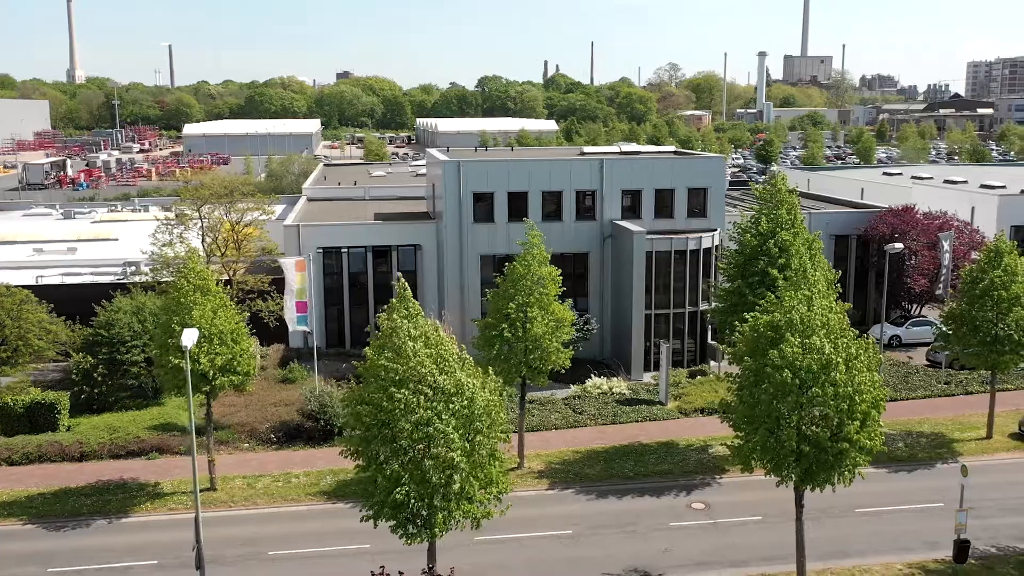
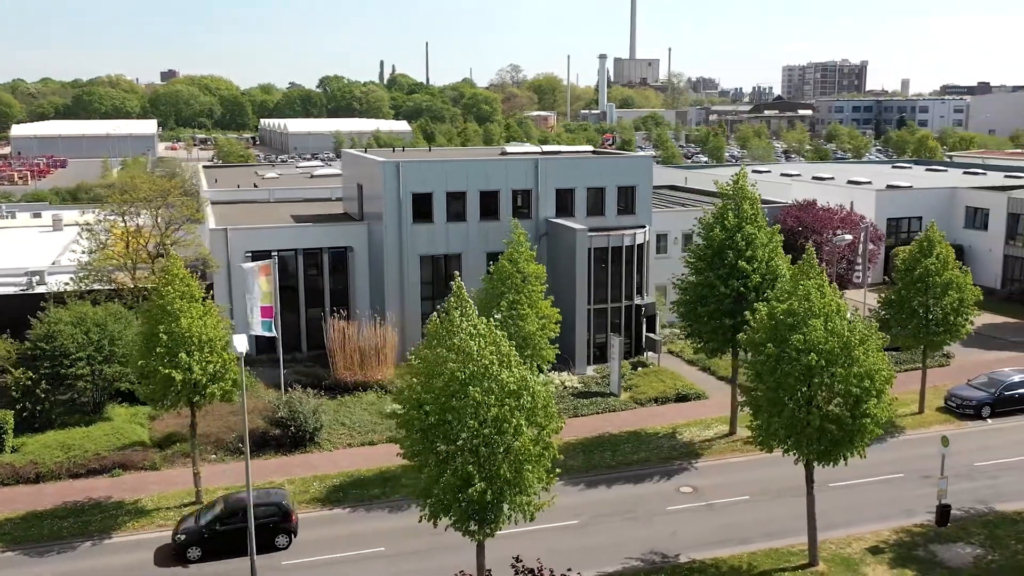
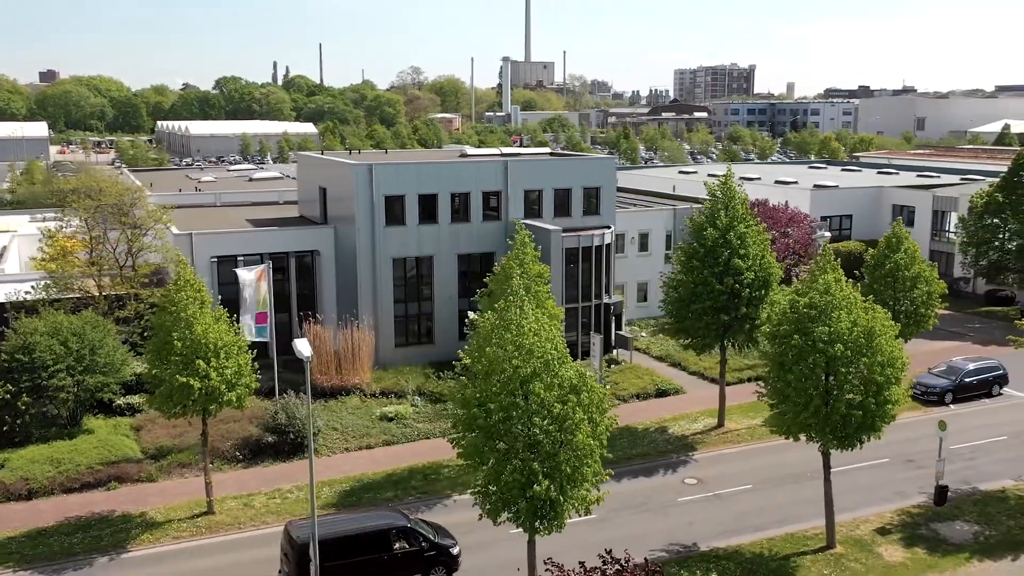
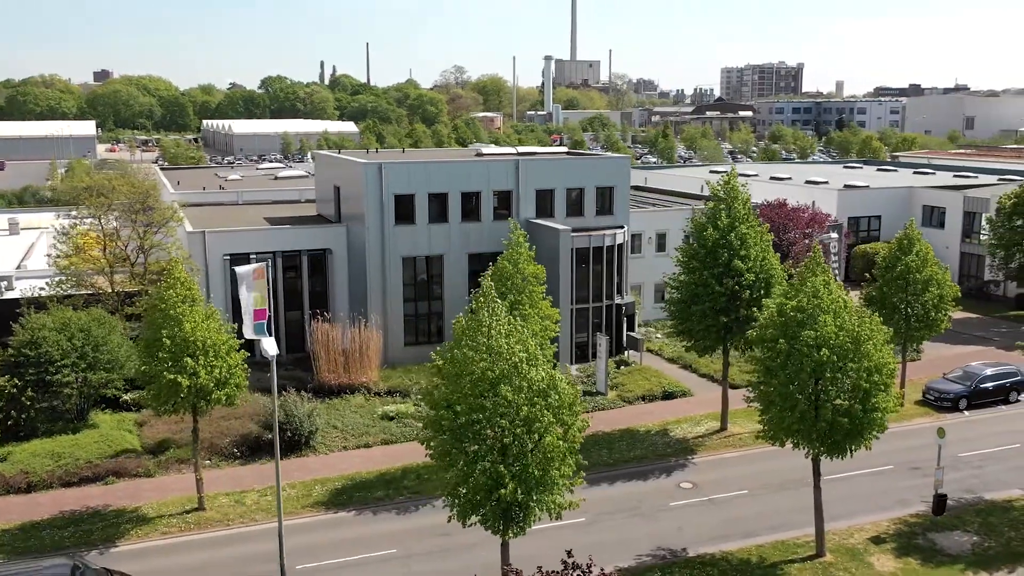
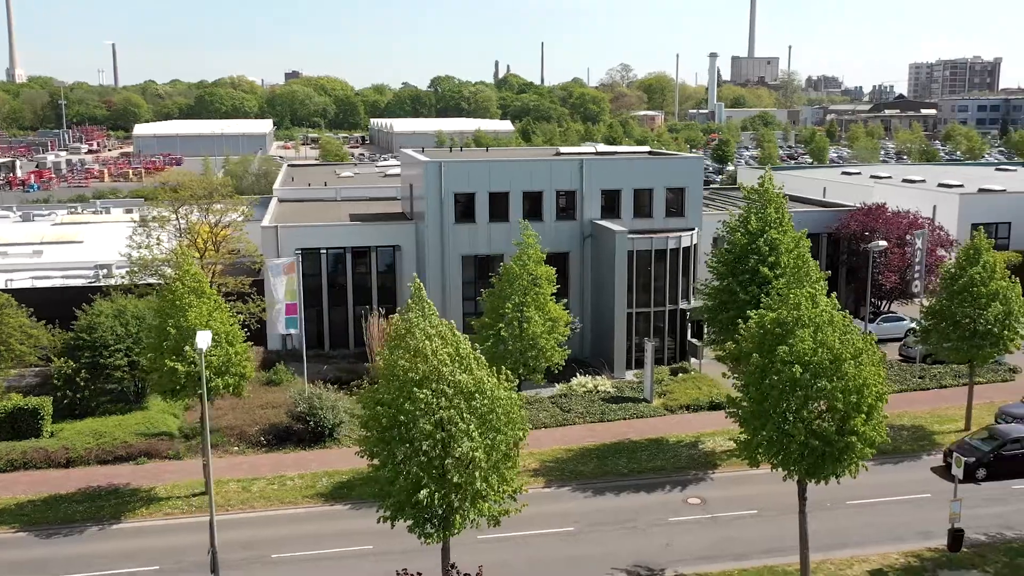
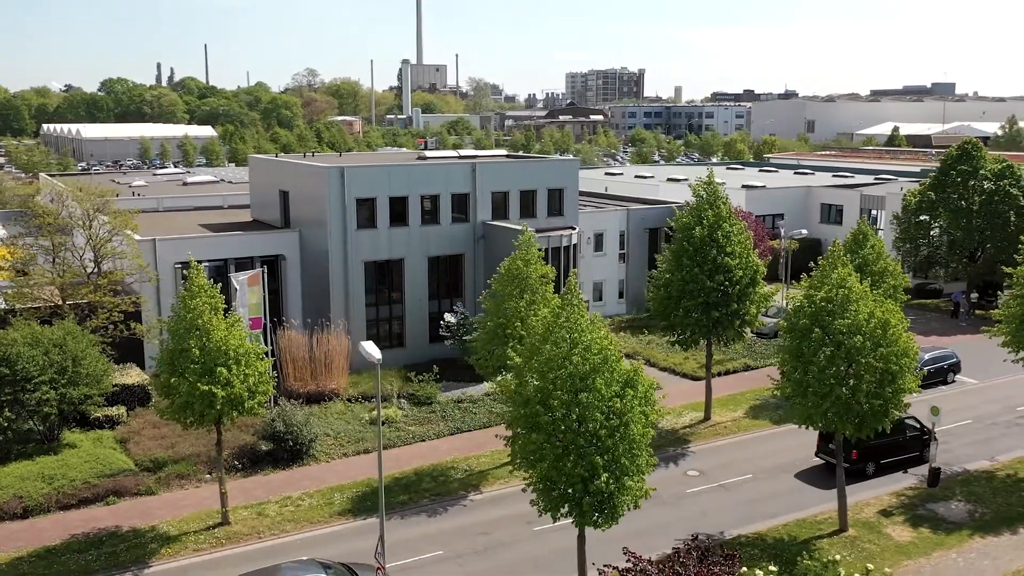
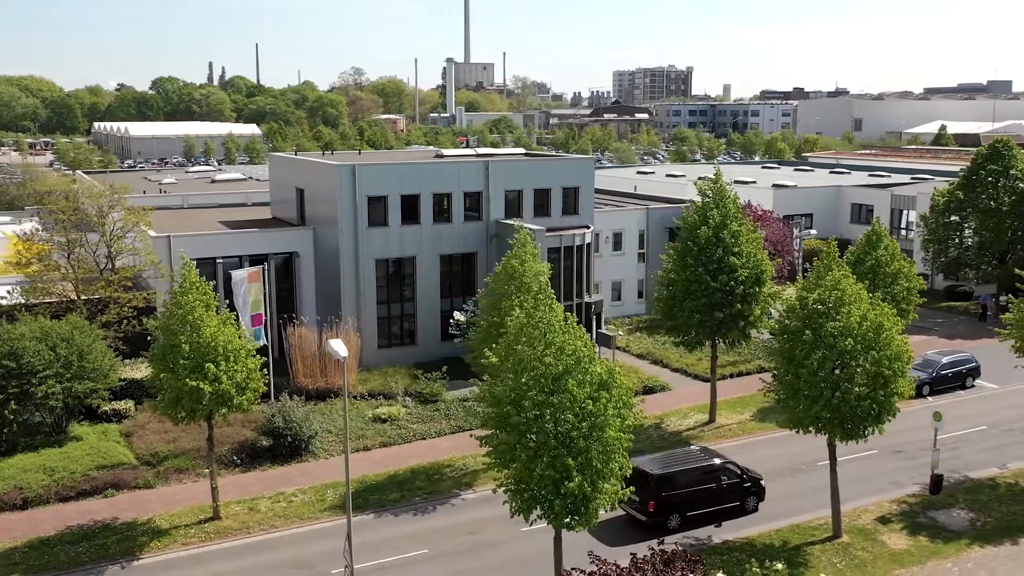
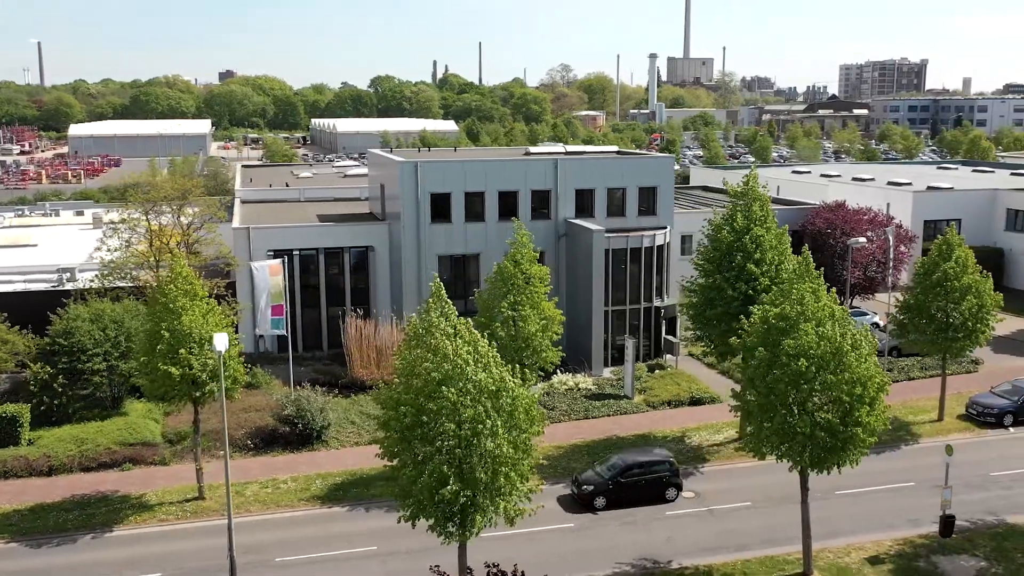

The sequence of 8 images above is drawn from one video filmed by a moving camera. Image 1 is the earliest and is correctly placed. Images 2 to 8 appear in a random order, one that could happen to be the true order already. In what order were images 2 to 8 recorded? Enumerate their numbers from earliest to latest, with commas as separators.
5, 8, 2, 4, 3, 7, 6
